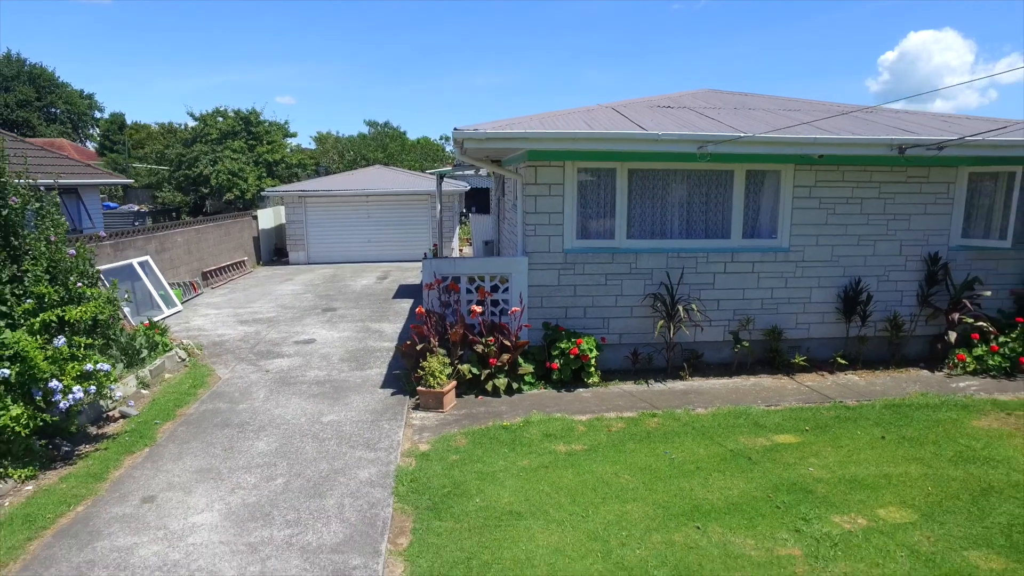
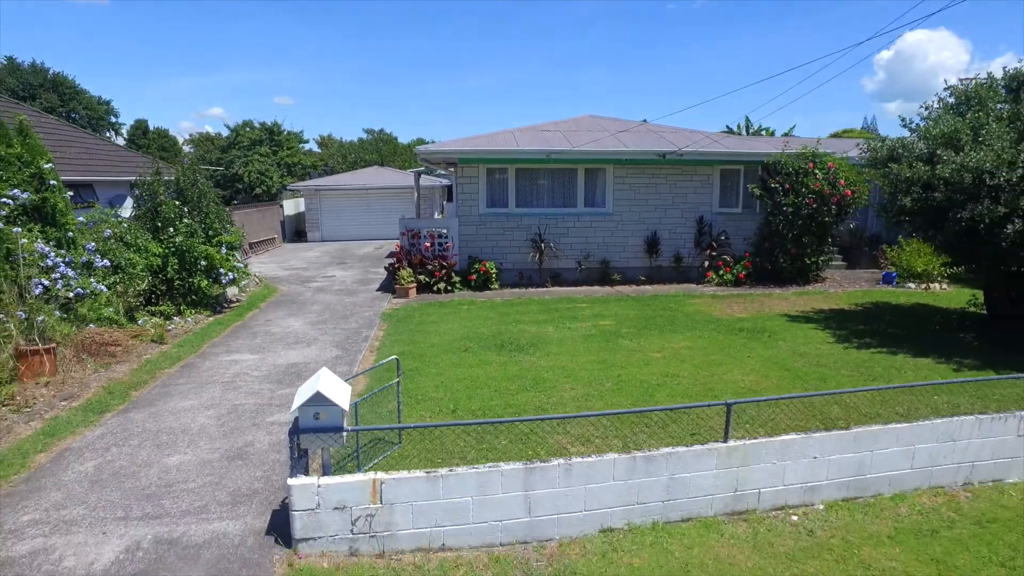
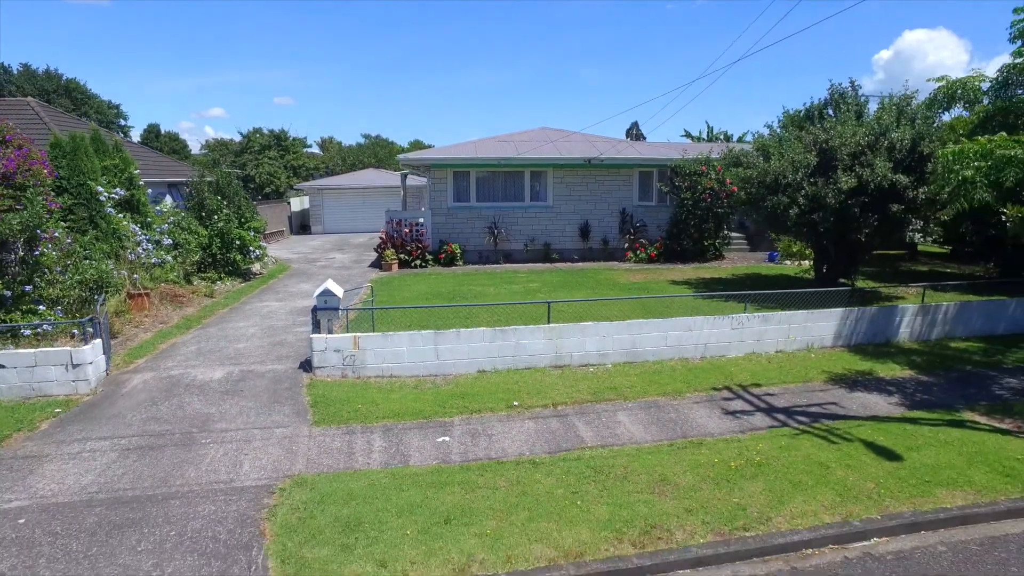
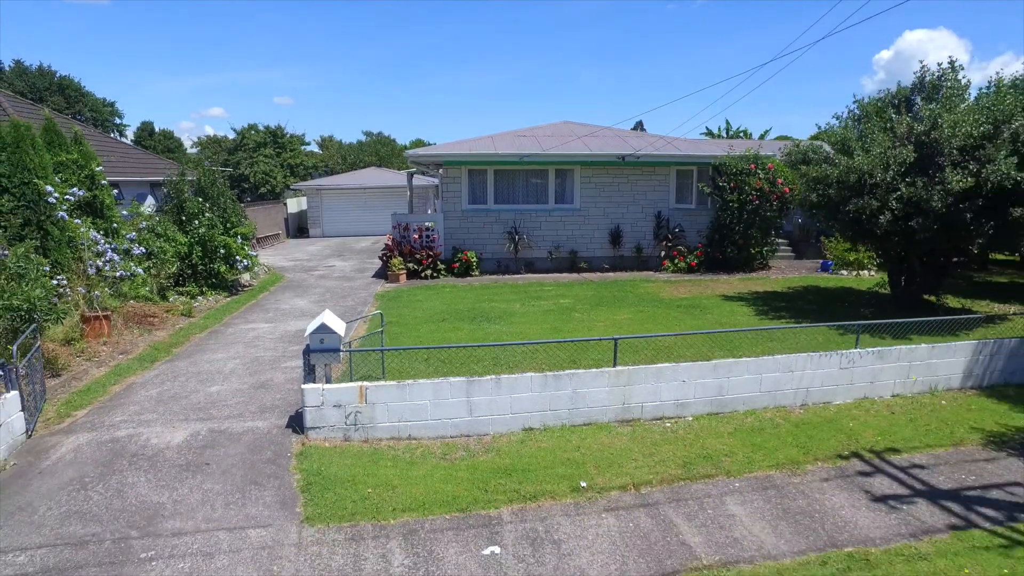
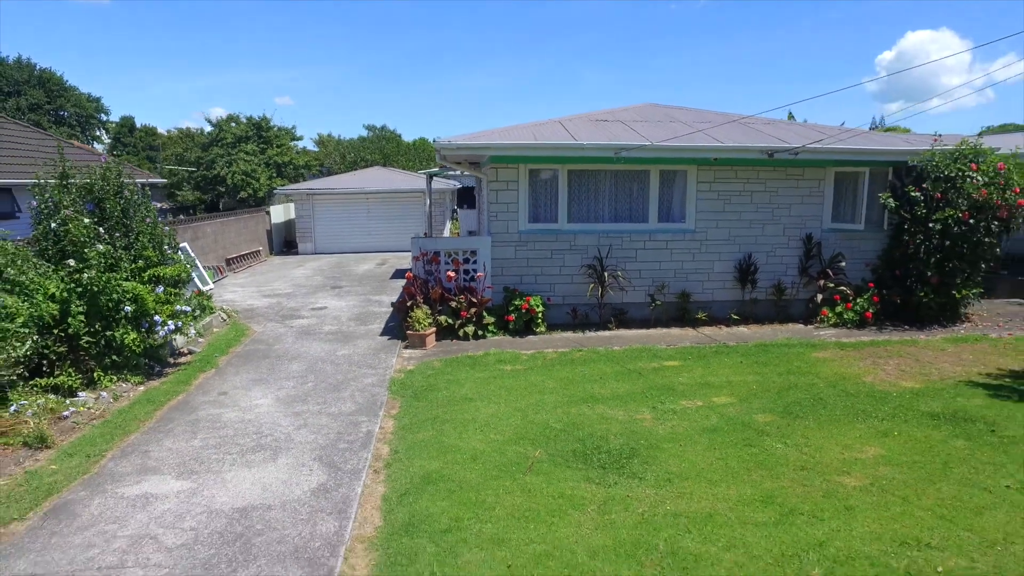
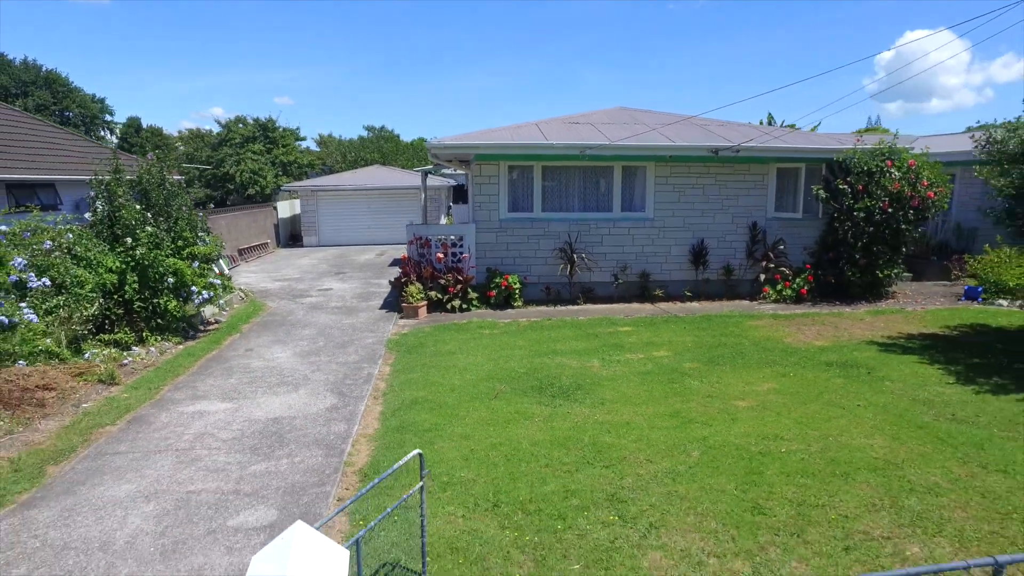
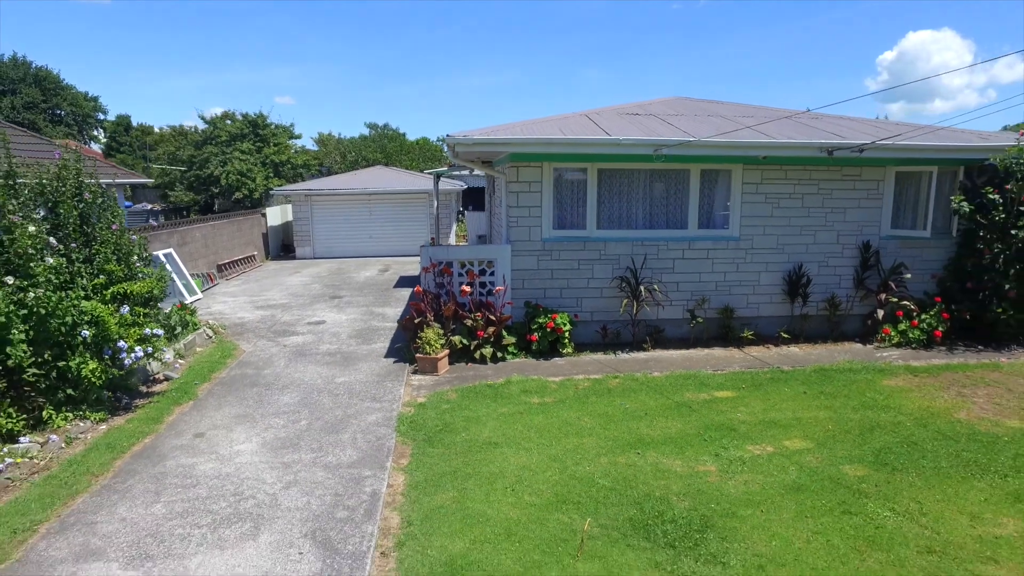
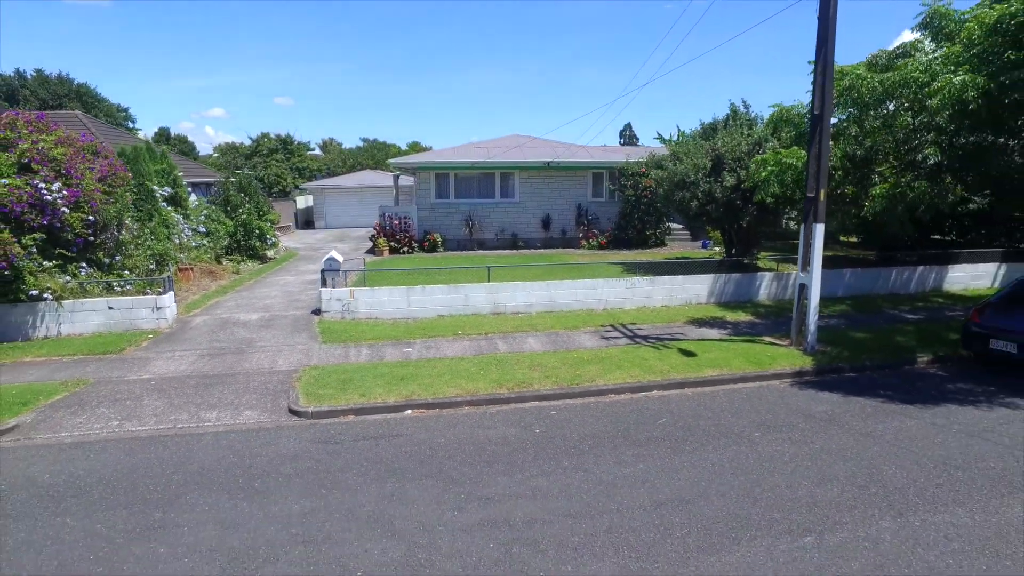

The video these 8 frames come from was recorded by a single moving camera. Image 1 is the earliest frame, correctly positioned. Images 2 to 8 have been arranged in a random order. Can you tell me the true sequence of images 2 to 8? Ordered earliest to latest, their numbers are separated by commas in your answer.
7, 5, 6, 2, 4, 3, 8
